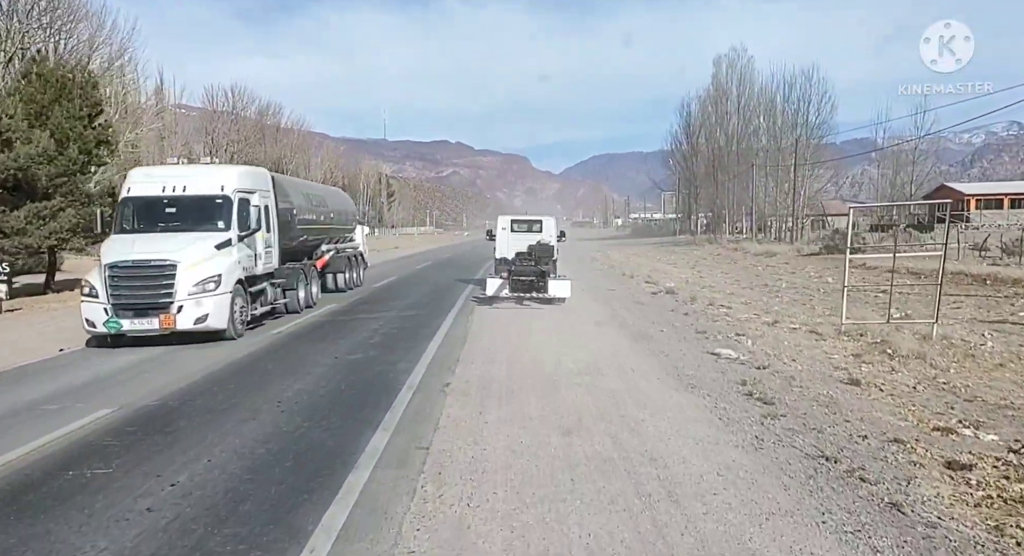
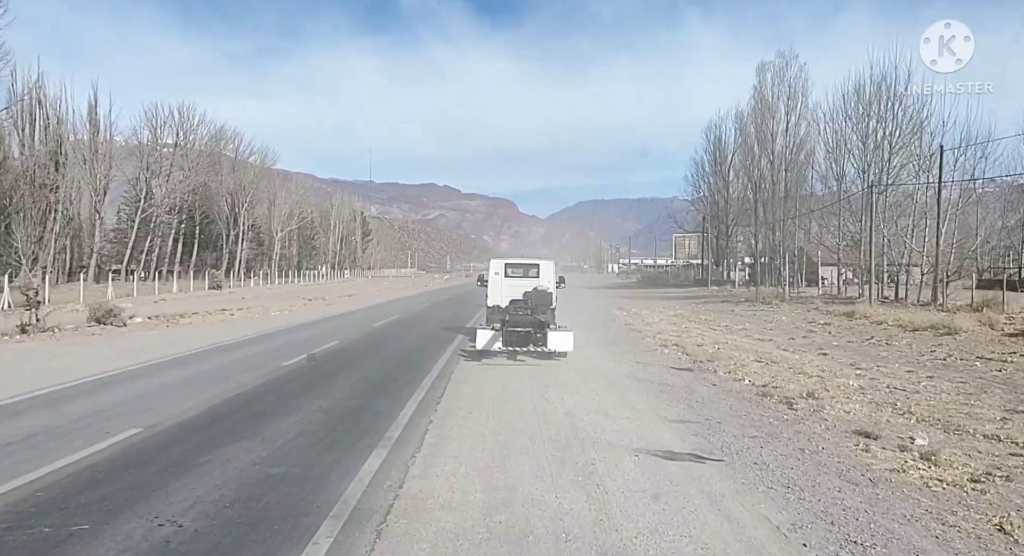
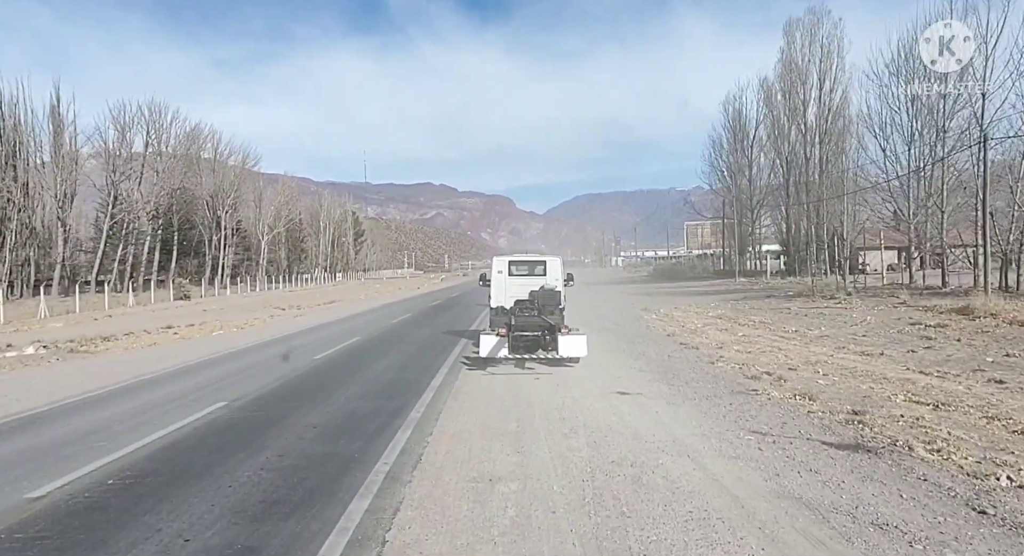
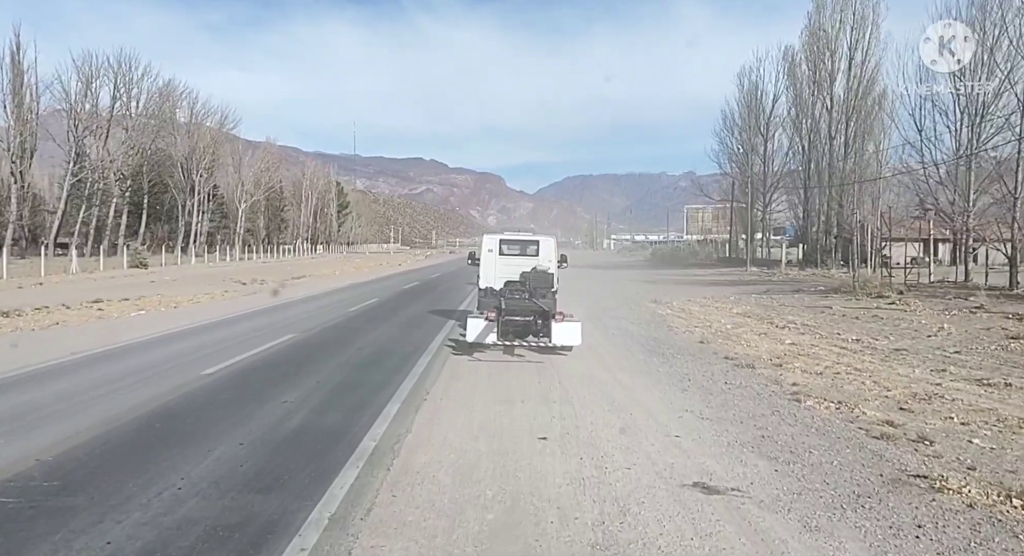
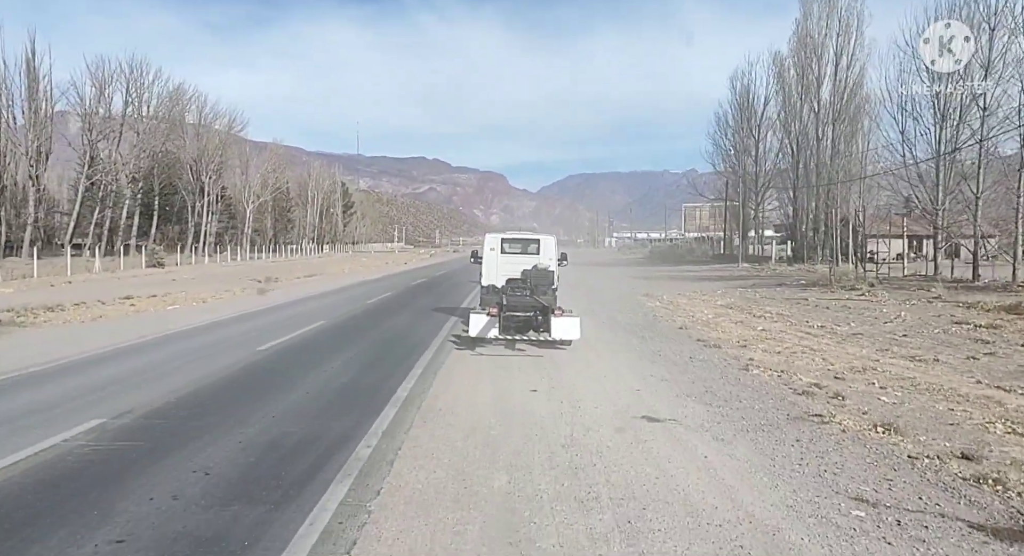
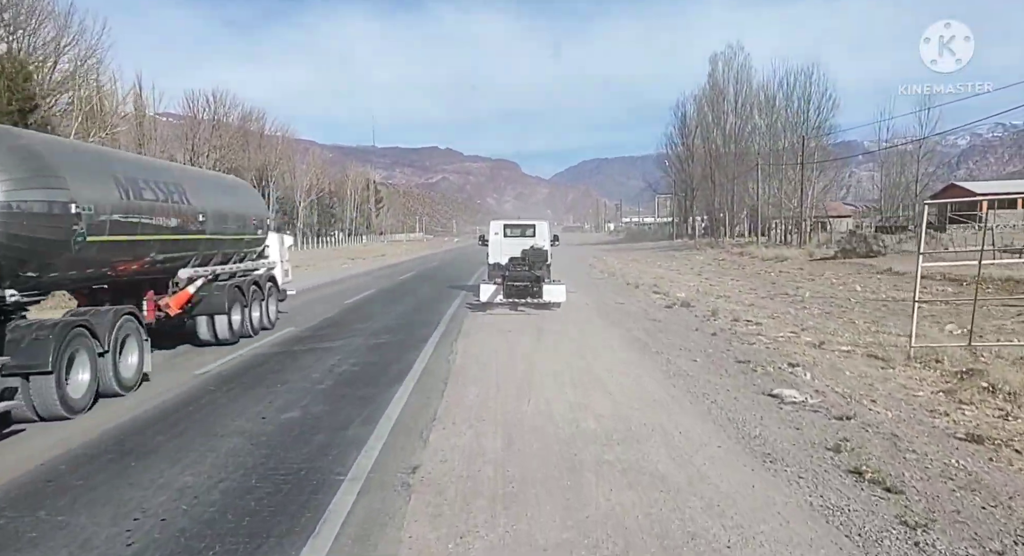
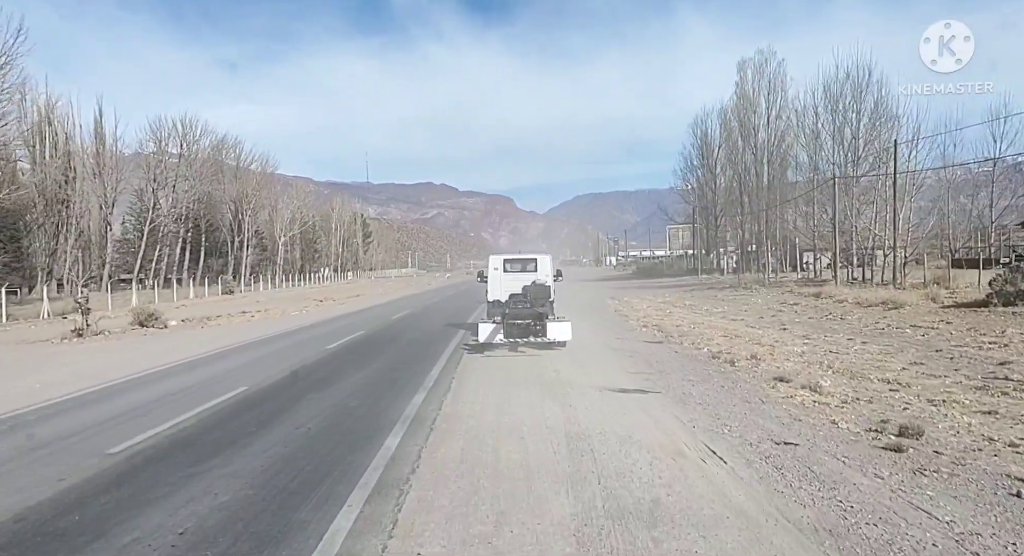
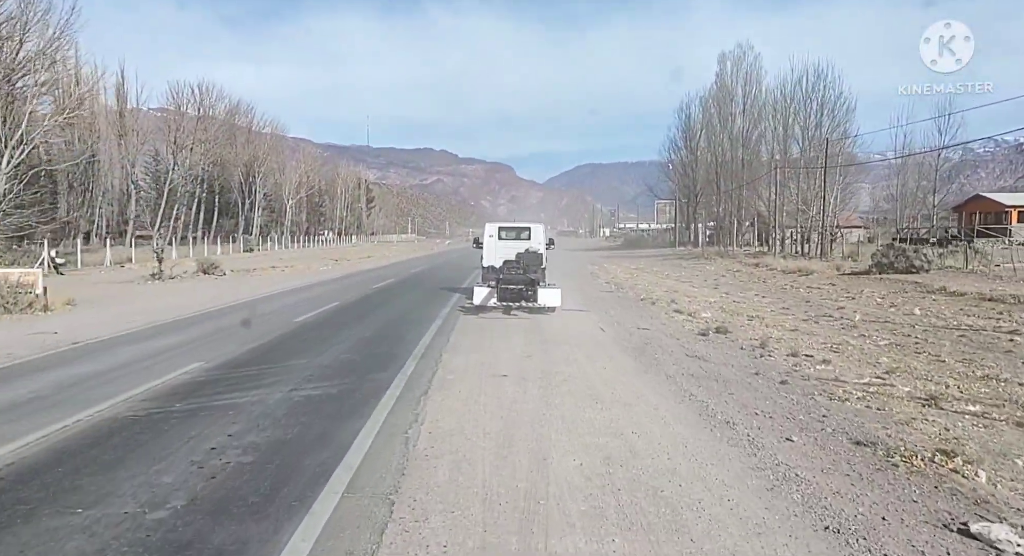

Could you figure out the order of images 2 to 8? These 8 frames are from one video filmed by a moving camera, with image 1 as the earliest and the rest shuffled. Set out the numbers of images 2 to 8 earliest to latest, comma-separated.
6, 8, 7, 2, 3, 5, 4
